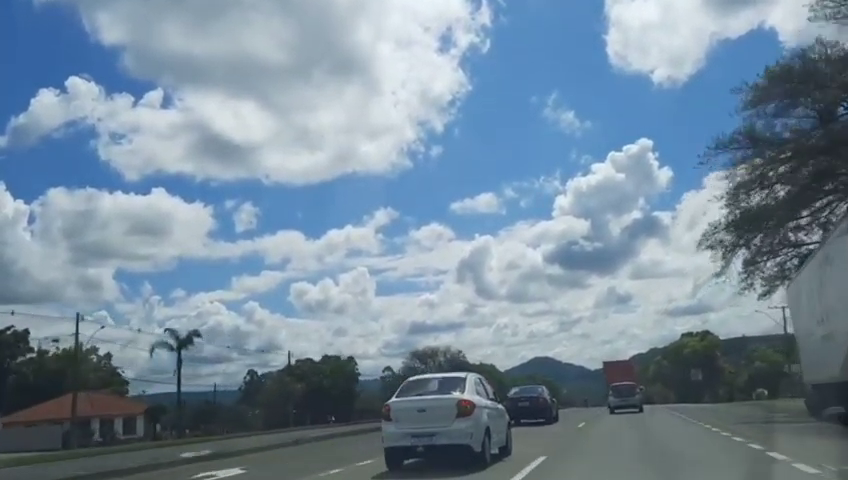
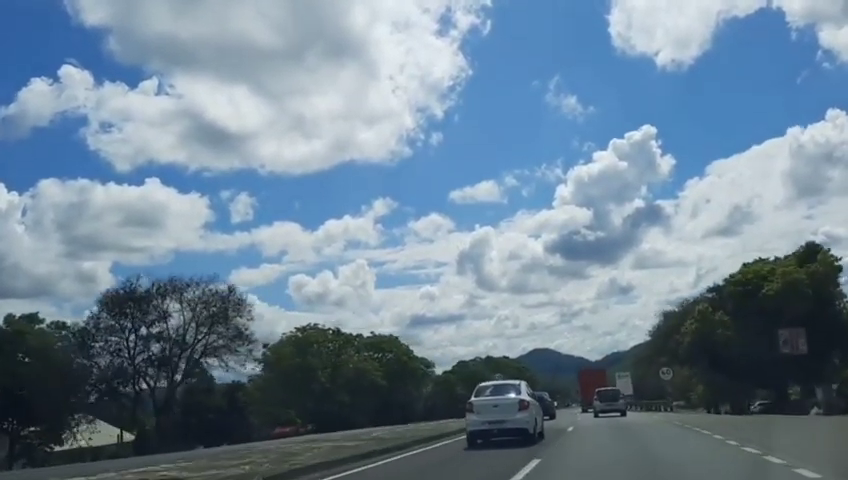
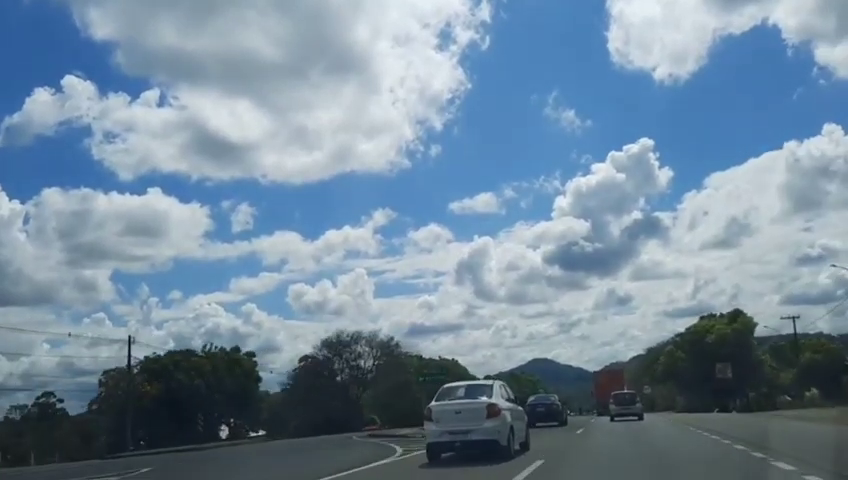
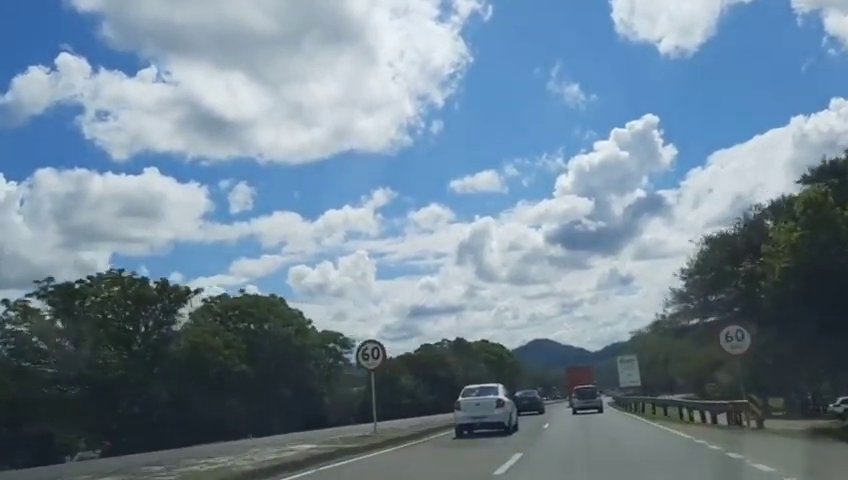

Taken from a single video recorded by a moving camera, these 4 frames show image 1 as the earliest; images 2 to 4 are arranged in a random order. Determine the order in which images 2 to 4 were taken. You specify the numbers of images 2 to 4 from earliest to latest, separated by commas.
3, 2, 4
